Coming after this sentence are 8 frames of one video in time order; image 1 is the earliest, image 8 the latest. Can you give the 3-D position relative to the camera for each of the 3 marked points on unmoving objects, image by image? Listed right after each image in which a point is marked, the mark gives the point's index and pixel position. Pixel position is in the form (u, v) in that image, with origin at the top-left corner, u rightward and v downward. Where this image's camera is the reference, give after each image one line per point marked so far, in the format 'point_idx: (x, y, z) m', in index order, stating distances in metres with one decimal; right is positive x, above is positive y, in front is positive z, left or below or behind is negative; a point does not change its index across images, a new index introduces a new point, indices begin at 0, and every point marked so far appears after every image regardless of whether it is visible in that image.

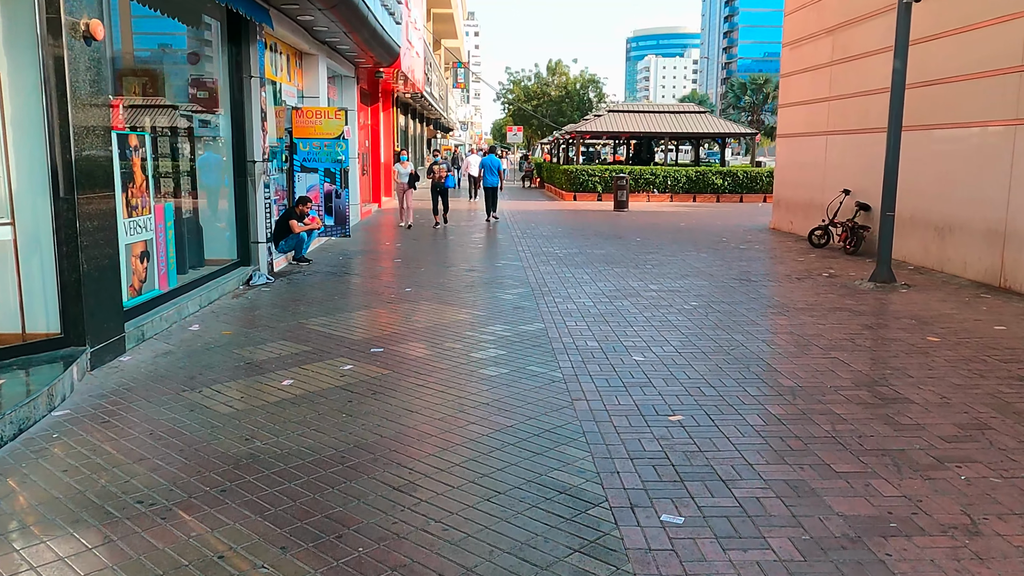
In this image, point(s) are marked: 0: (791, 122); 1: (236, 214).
0: (+5.6, +3.3, +16.6) m
1: (-3.4, +0.9, +10.2) m
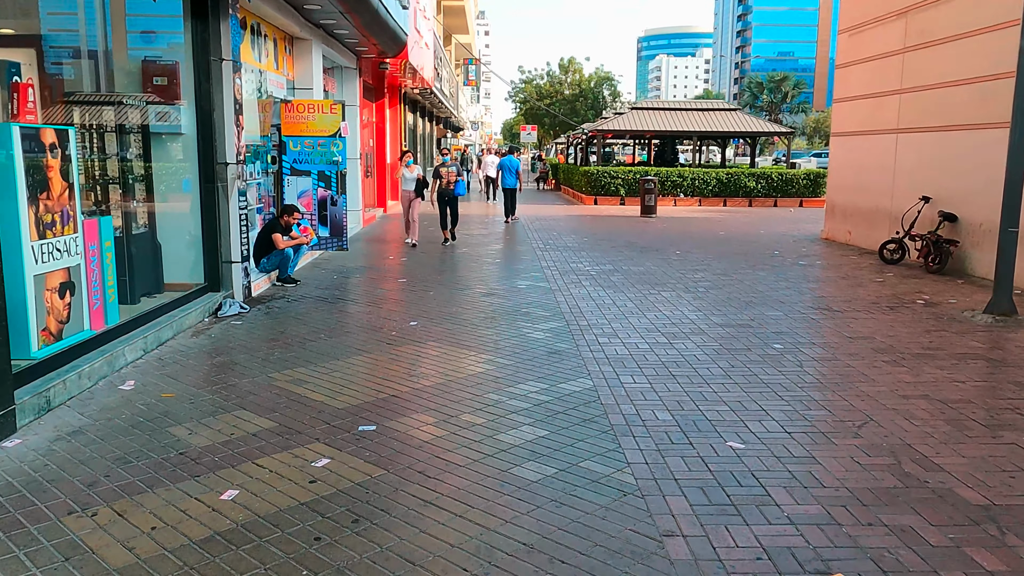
0: (+6.0, +3.0, +14.6) m
1: (-3.1, +0.6, +8.3) m
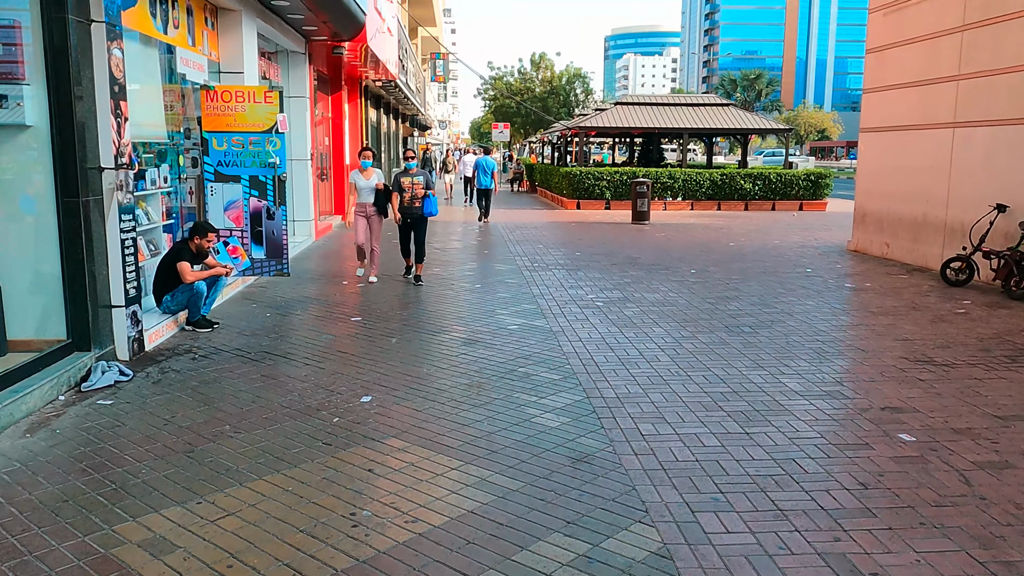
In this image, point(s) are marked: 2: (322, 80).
0: (+5.7, +2.7, +12.5) m
1: (-3.2, +0.2, +5.9) m
2: (-4.2, +4.5, +17.9) m
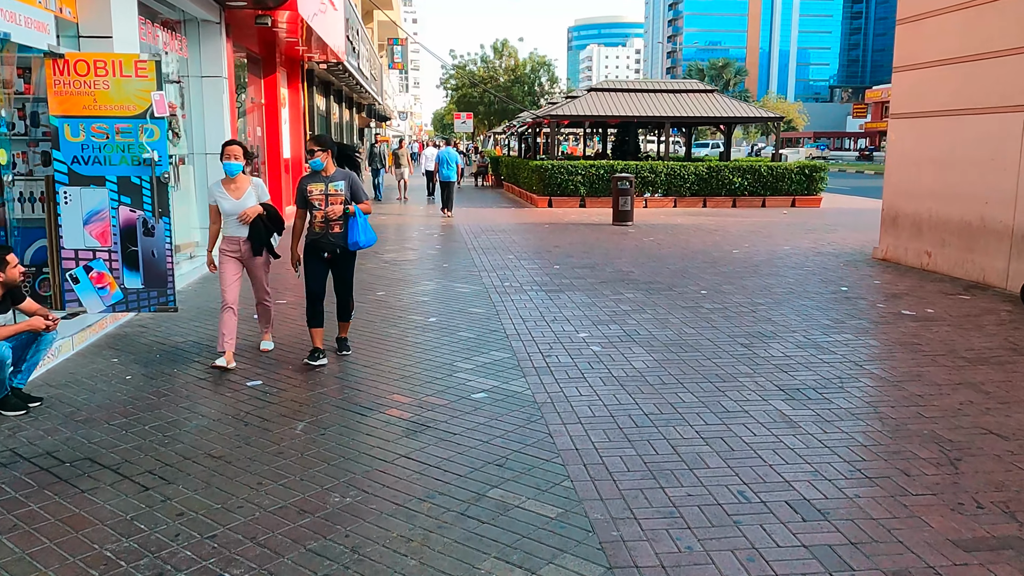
0: (+5.2, +2.5, +10.4) m
1: (-3.3, -0.2, +3.4) m
2: (-4.9, +4.3, +15.3) m
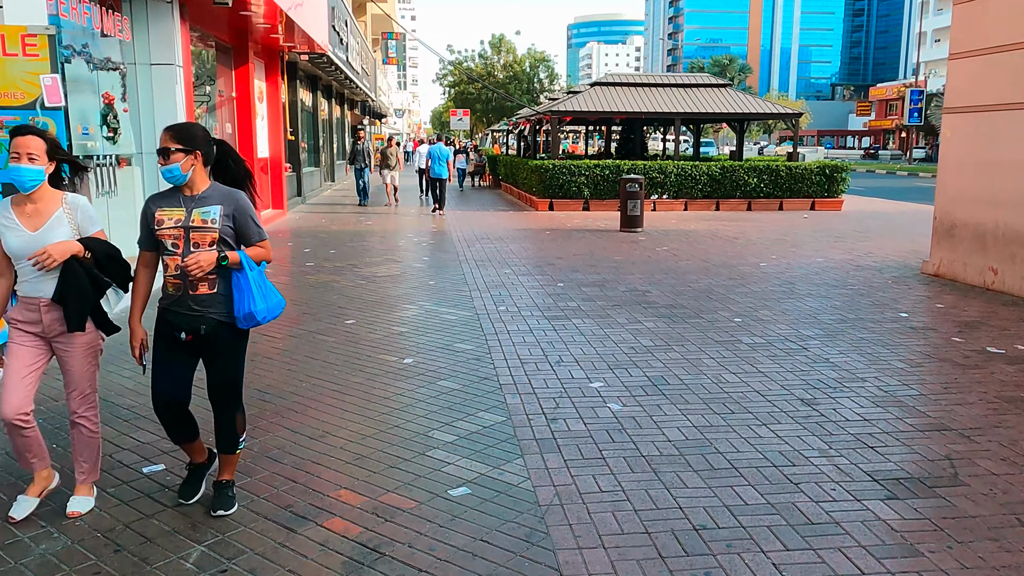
0: (+5.2, +2.2, +8.9) m
1: (-3.3, -0.4, +1.9) m
2: (-4.9, +4.0, +13.8) m
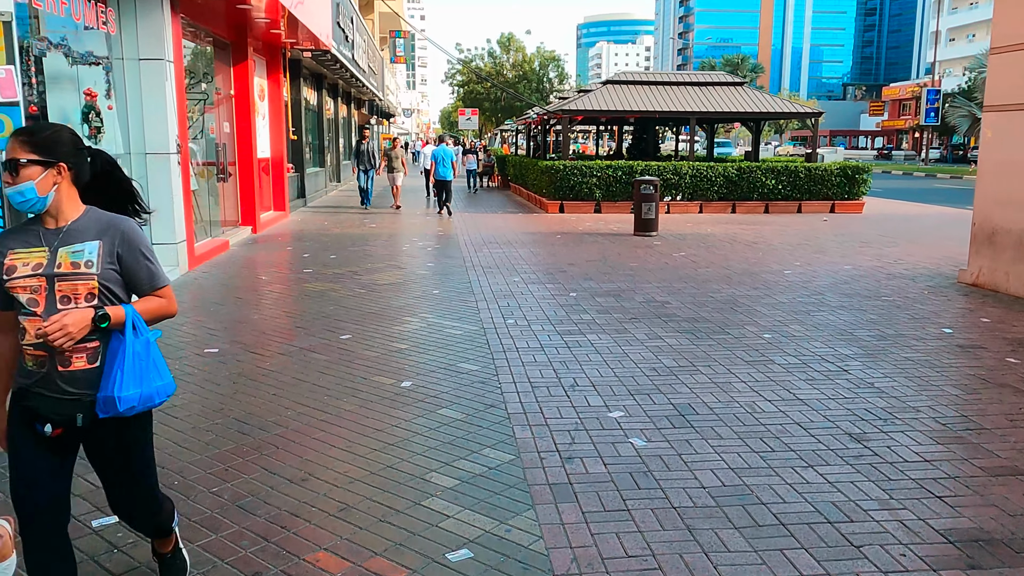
0: (+5.3, +2.1, +8.3) m
1: (-3.3, -0.5, +1.4) m
2: (-4.7, +3.9, +13.3) m
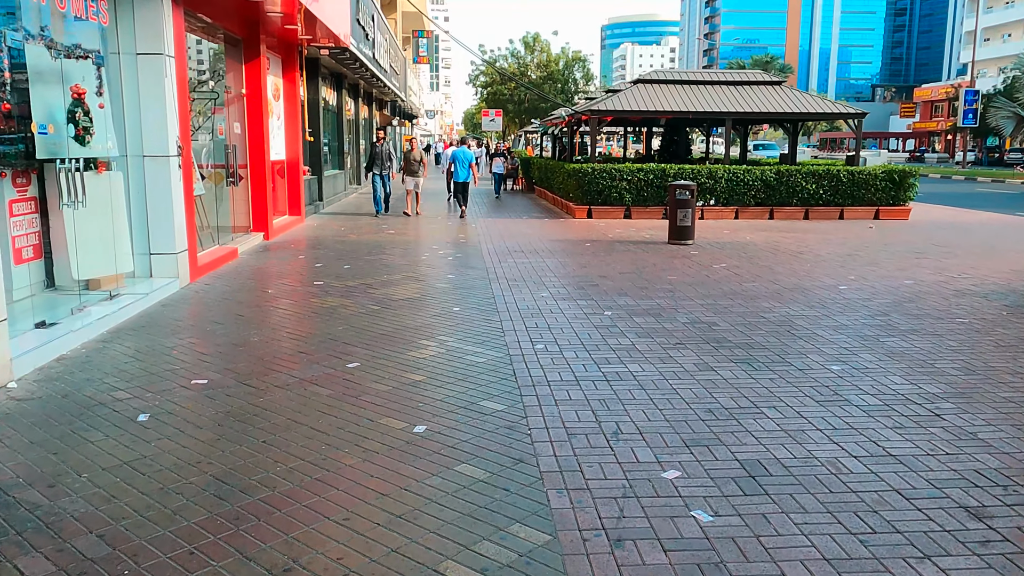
0: (+5.6, +1.9, +7.3) m
1: (-3.3, -0.7, +0.6) m
2: (-4.3, +3.8, +12.6) m
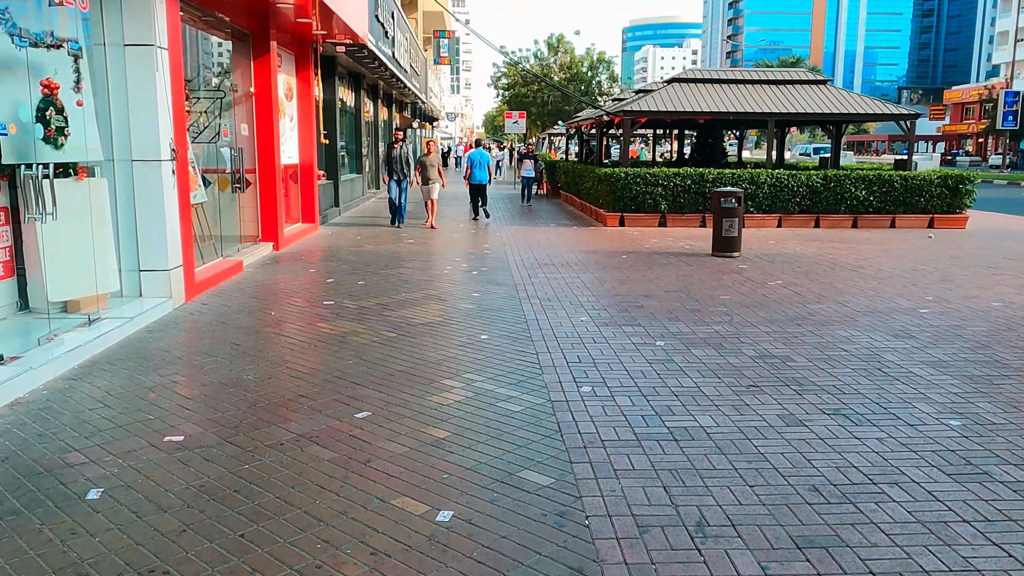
0: (+5.9, +1.7, +6.1) m
1: (-3.1, -0.8, -0.4) m
2: (-3.9, +3.6, +11.6) m
